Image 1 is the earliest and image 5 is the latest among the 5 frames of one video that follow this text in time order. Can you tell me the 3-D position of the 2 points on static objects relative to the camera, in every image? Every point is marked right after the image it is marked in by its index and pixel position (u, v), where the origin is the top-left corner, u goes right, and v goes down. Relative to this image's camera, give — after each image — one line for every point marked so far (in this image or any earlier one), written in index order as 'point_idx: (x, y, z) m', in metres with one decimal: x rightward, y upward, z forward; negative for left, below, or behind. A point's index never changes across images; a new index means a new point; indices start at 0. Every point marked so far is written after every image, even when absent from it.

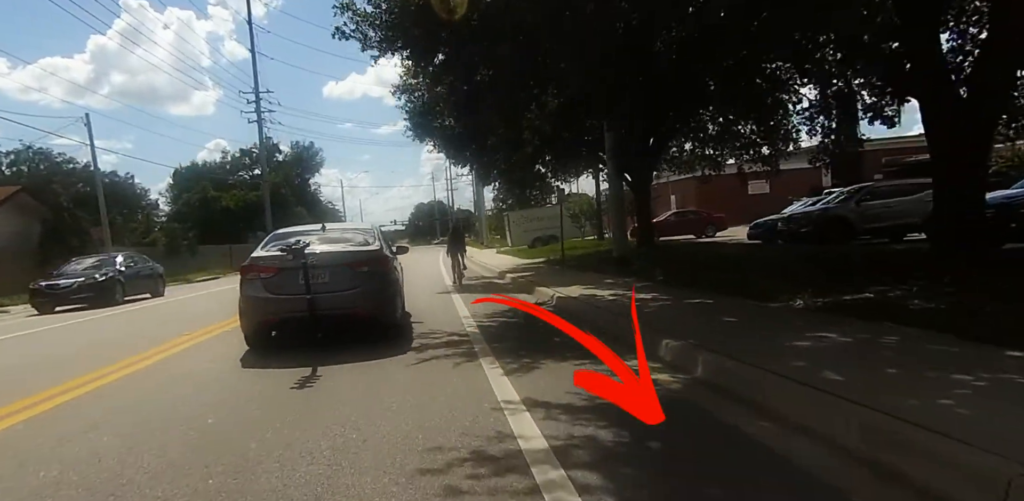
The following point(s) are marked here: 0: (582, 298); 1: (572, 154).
0: (+1.3, -0.9, +10.3) m
1: (+2.1, +3.4, +19.8) m
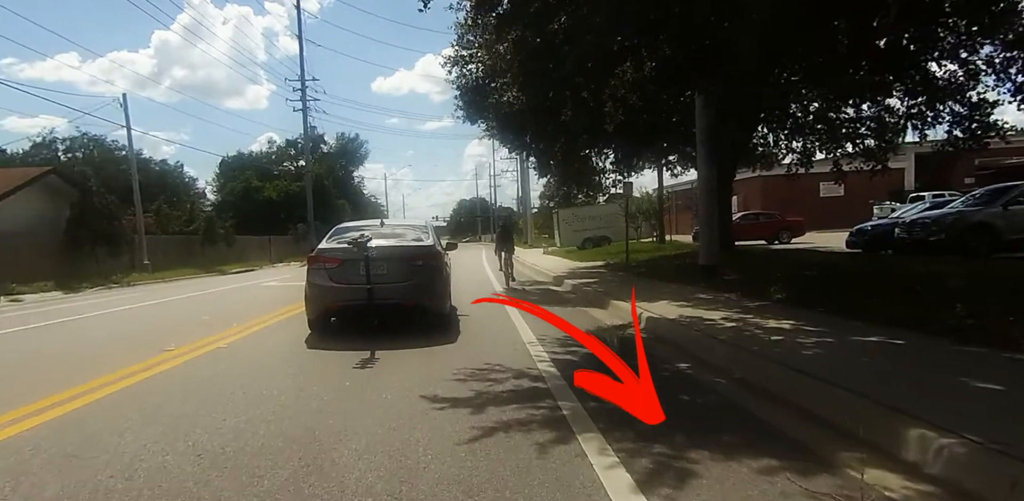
0: (+2.4, -1.0, +7.8) m
1: (+4.0, +3.2, +17.1) m
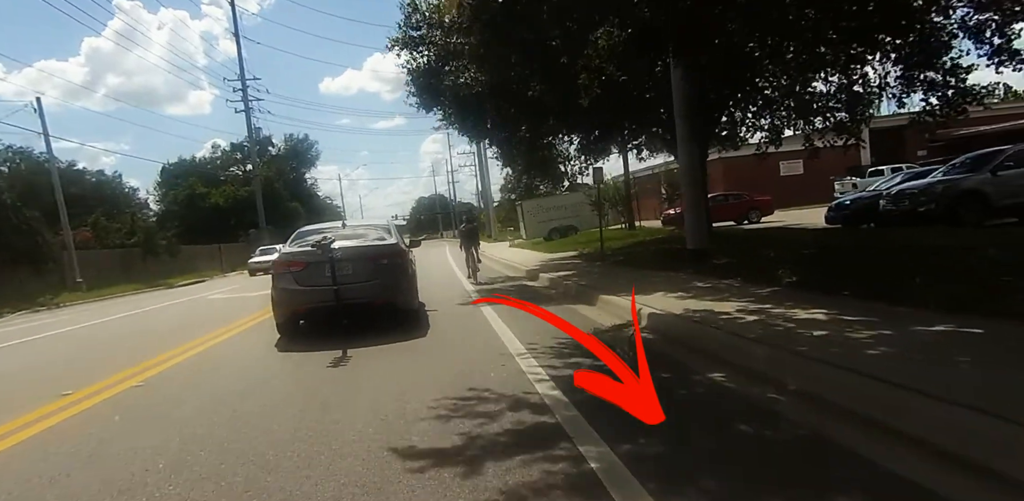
0: (+2.2, -0.8, +6.6) m
1: (+2.9, +3.6, +16.0) m
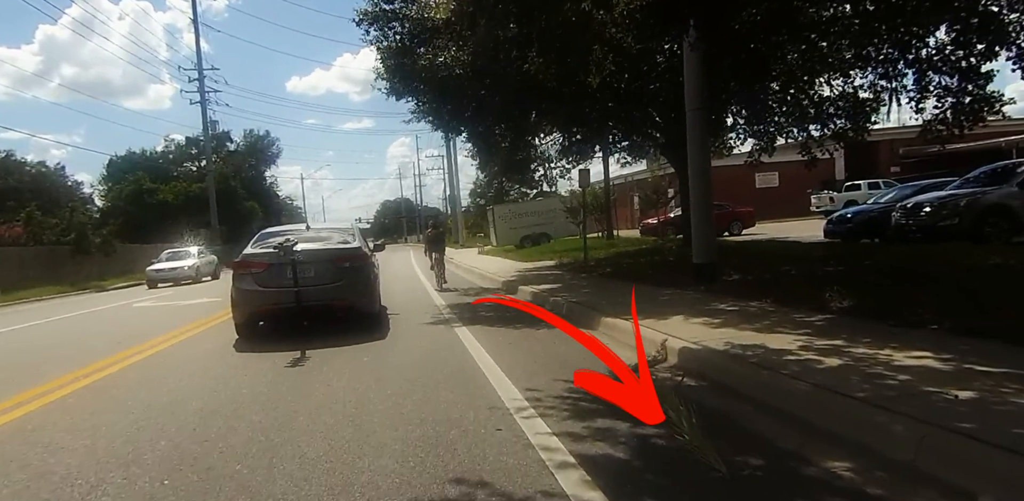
0: (+2.1, -0.9, +5.0) m
1: (+2.4, +3.3, +14.5) m
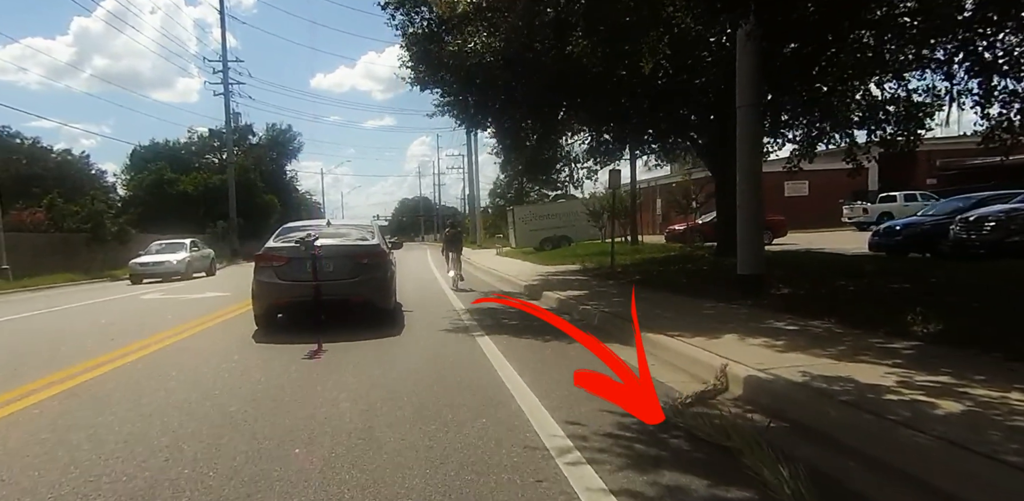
0: (+2.4, -1.0, +4.1) m
1: (+3.1, +3.2, +13.6) m
